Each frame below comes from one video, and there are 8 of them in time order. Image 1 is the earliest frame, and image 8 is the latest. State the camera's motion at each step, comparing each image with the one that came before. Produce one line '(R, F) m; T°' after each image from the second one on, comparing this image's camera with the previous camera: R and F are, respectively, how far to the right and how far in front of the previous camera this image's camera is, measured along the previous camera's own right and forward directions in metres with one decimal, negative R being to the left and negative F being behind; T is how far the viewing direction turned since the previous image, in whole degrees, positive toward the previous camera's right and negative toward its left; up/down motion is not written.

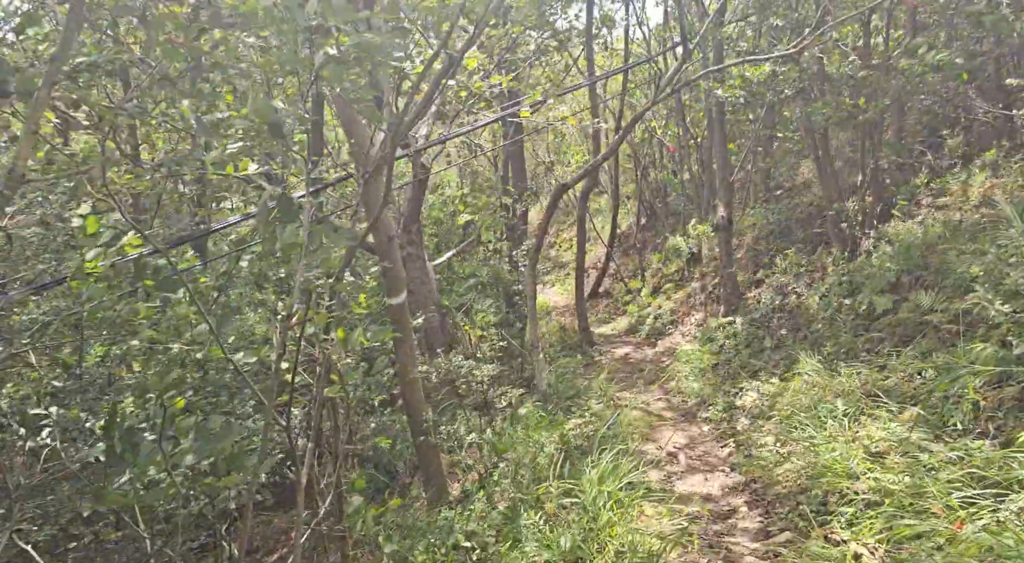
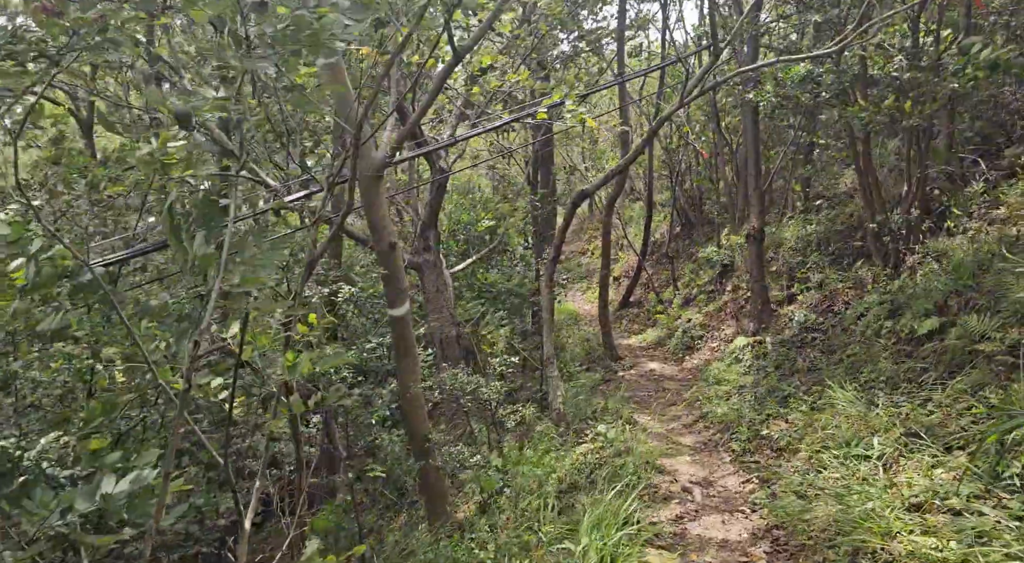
(+0.2, +0.5) m; -3°
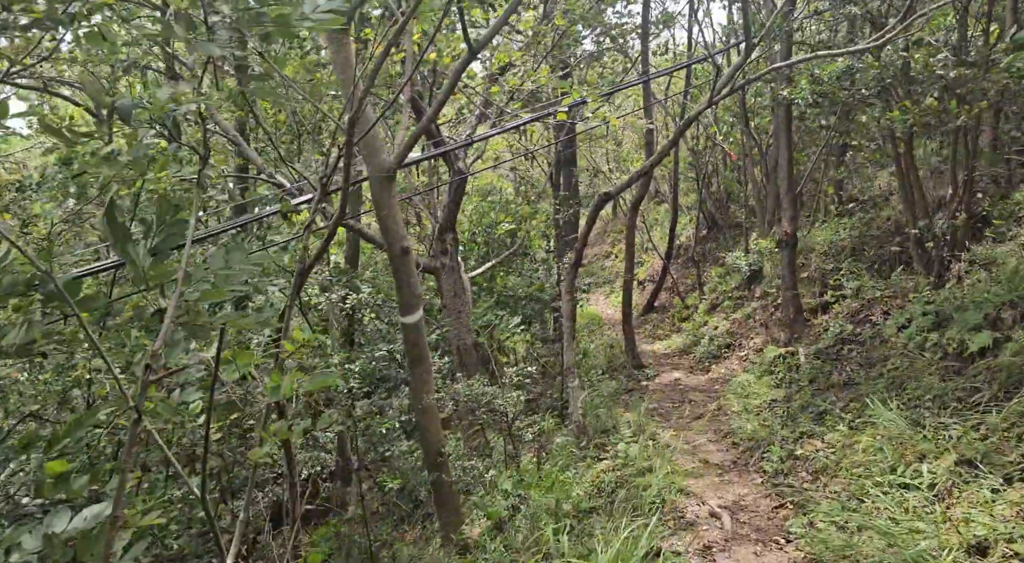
(0.0, +0.3) m; -2°
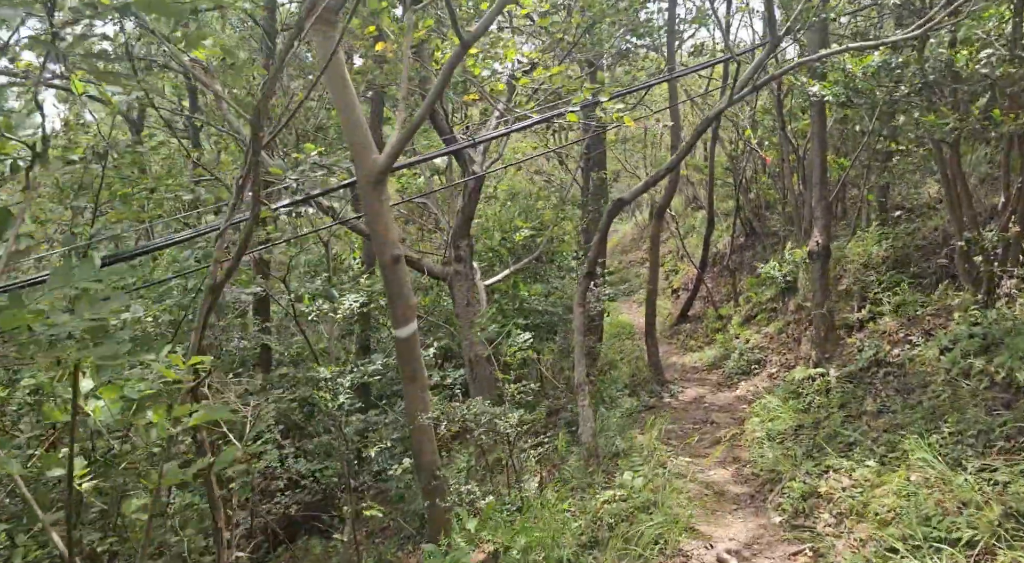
(+0.3, +0.5) m; -3°
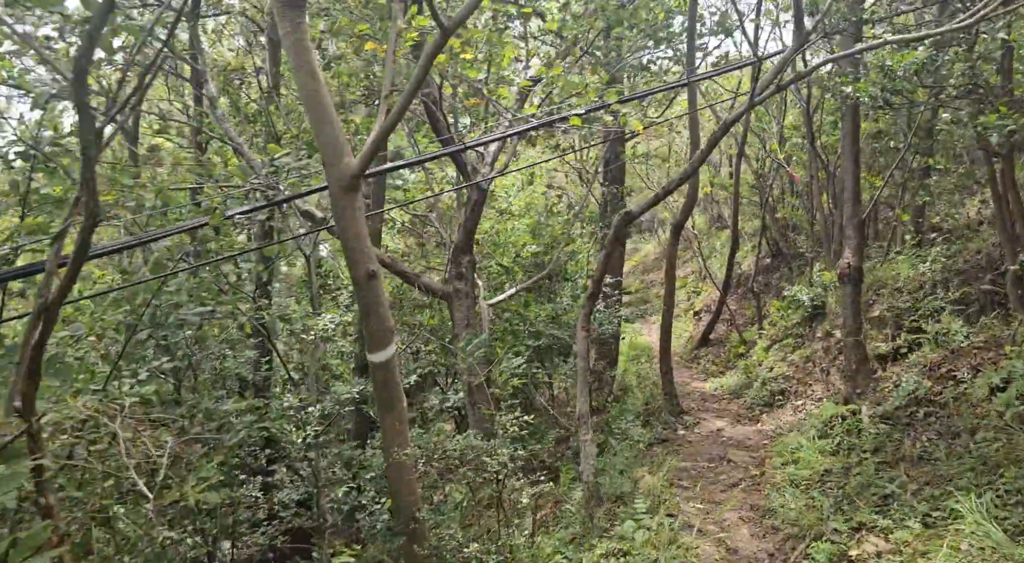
(+0.2, +0.7) m; -2°
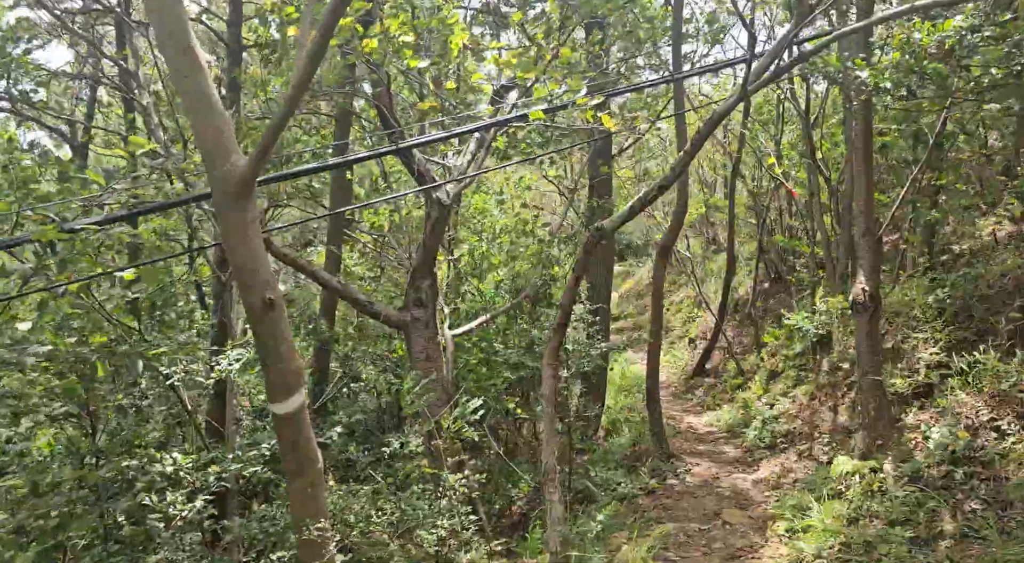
(+0.3, +1.1) m; 0°
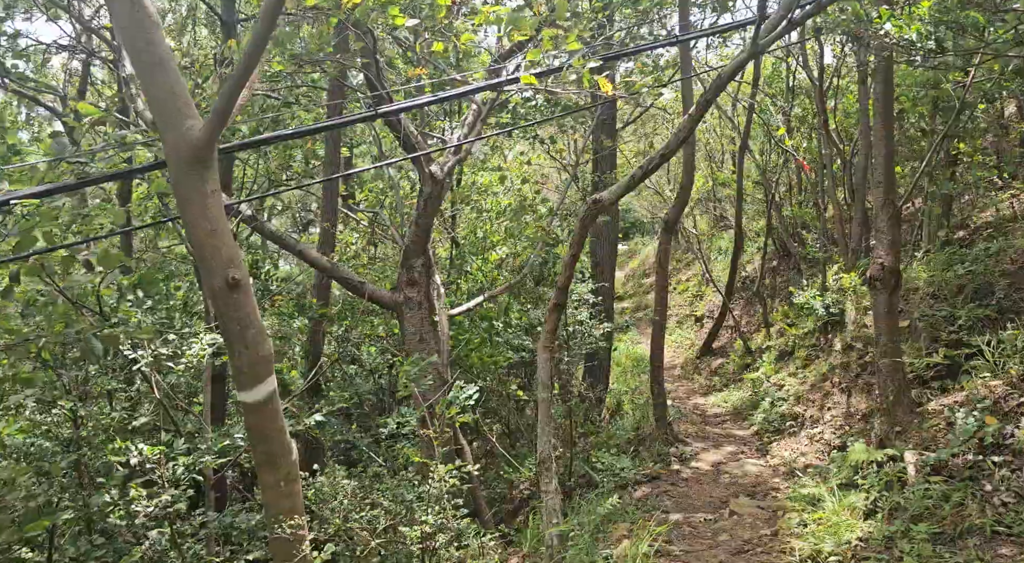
(+0.1, +0.4) m; -1°
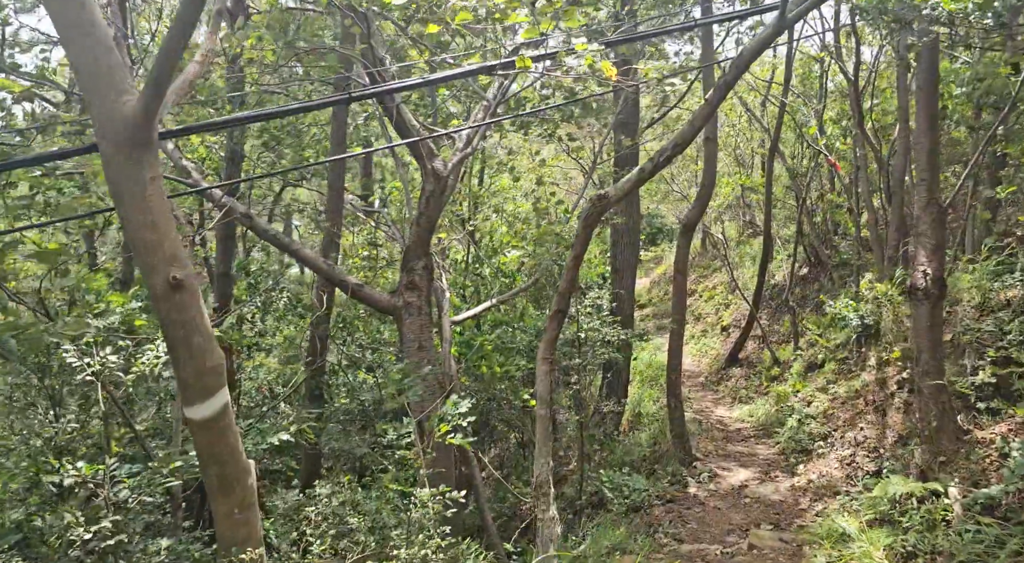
(+0.2, +0.5) m; -2°
